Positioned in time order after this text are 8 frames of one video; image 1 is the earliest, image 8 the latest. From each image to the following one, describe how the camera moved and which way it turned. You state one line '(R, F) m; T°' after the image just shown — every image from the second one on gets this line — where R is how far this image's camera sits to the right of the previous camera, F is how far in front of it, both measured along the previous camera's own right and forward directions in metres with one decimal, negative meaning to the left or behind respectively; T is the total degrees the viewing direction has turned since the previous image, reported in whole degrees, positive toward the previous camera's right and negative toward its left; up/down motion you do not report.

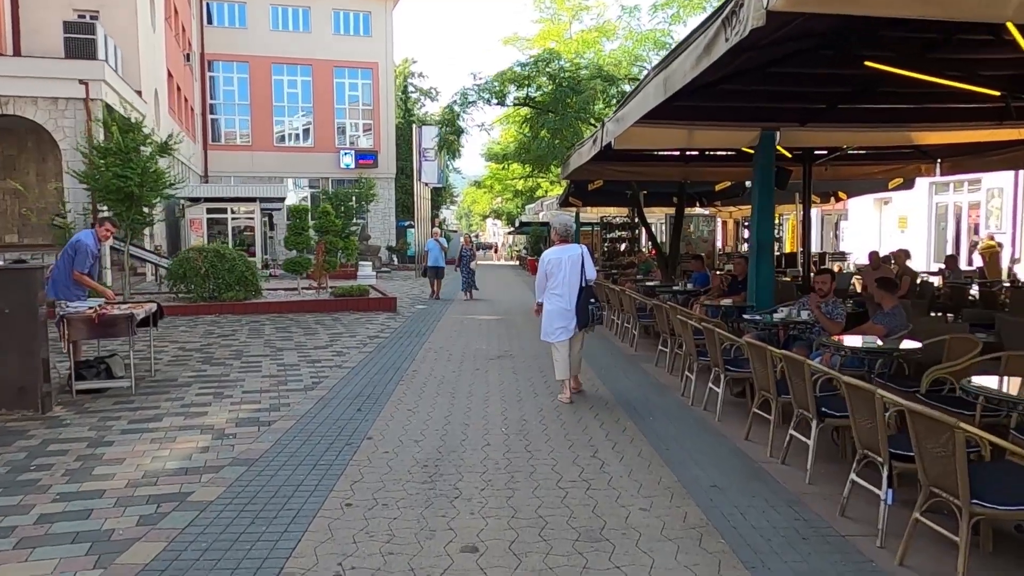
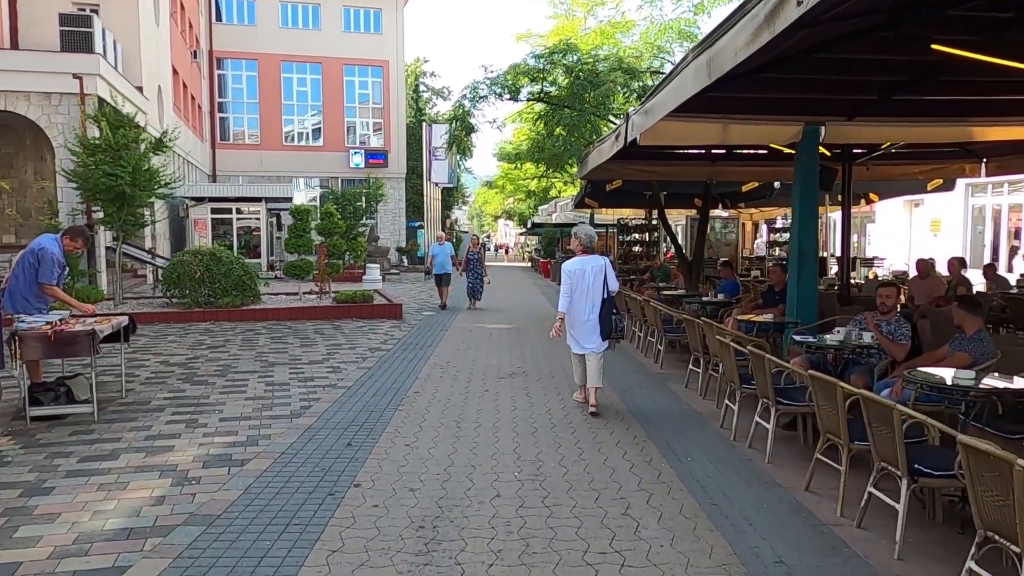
(0.0, +0.8) m; -1°
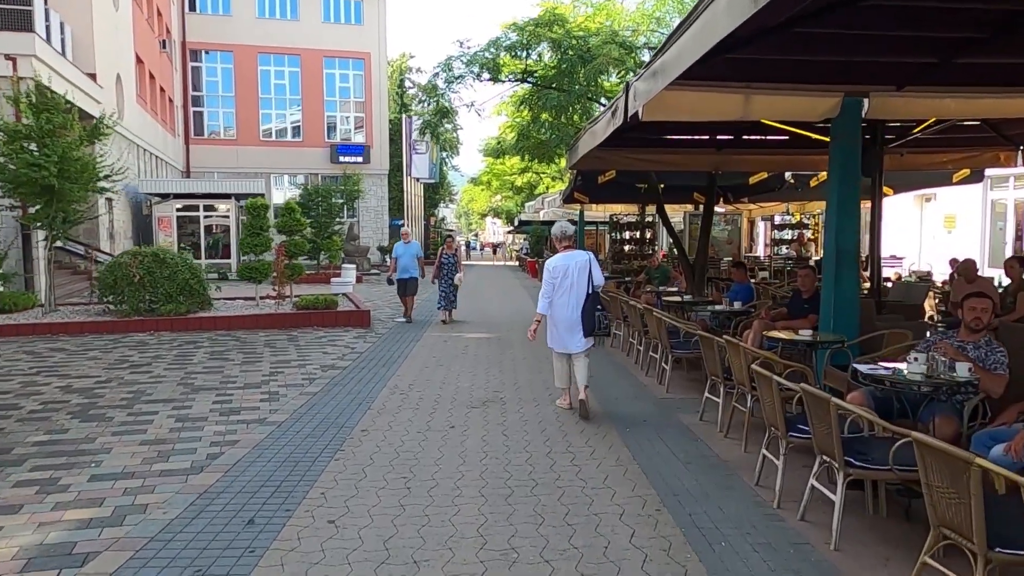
(+0.1, +1.5) m; +1°
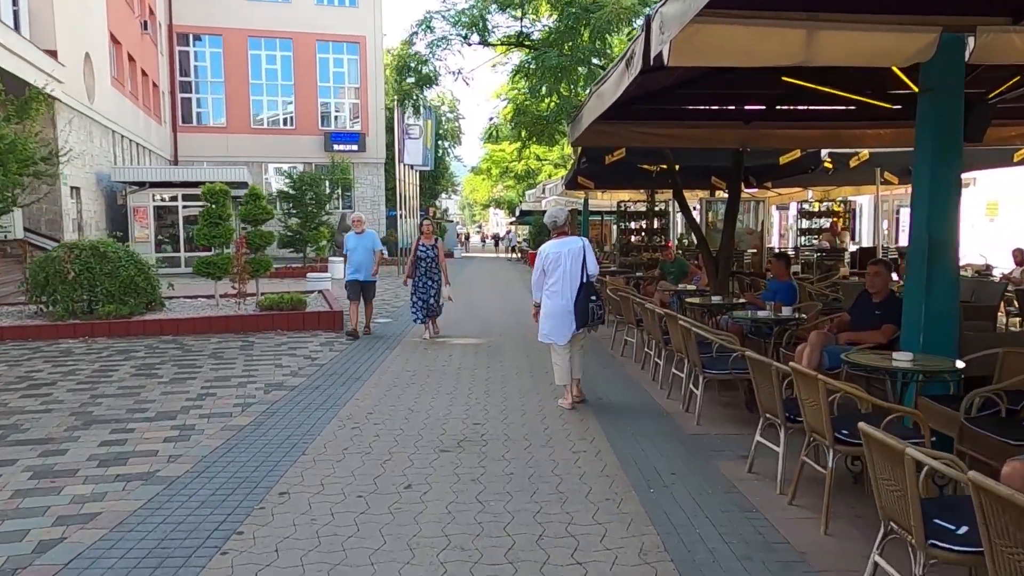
(+0.1, +1.6) m; 0°
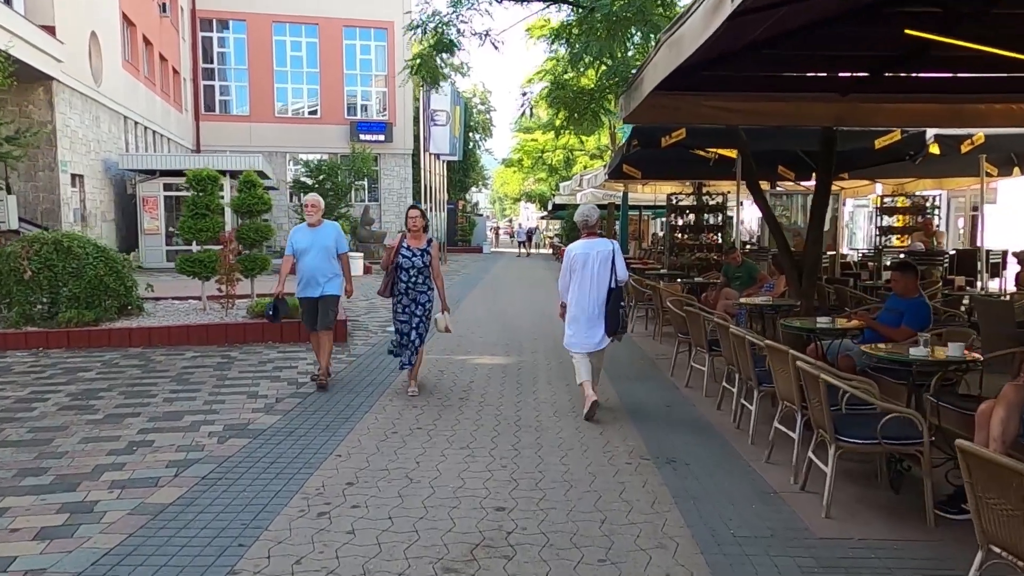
(-0.1, +1.8) m; -2°
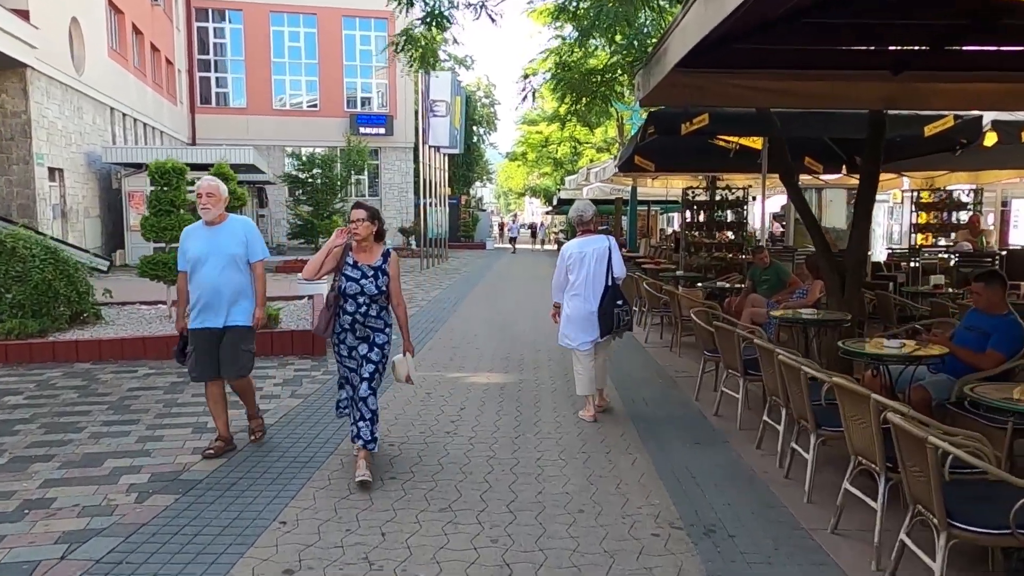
(+0.1, +1.0) m; 0°
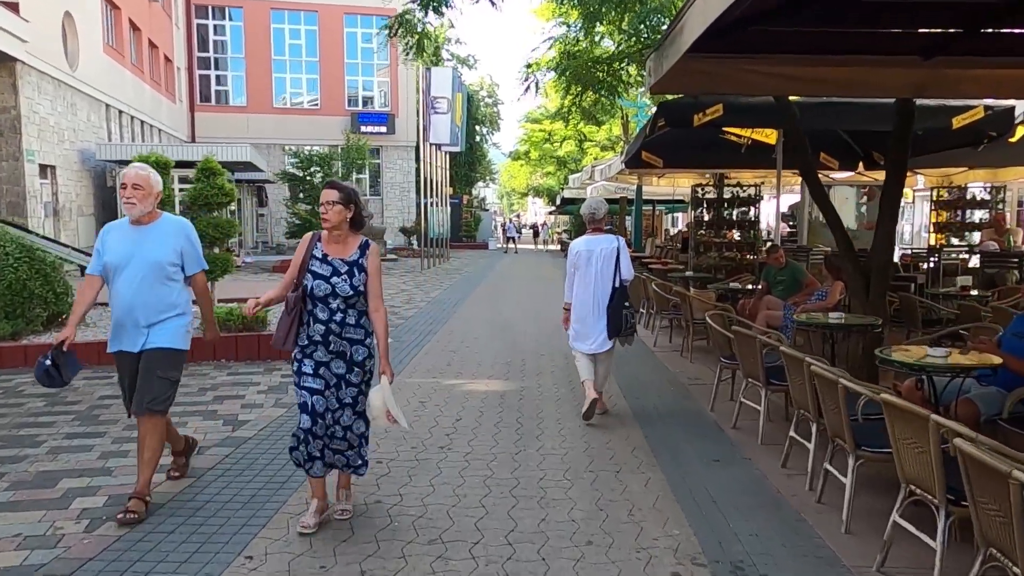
(0.0, +0.5) m; 0°
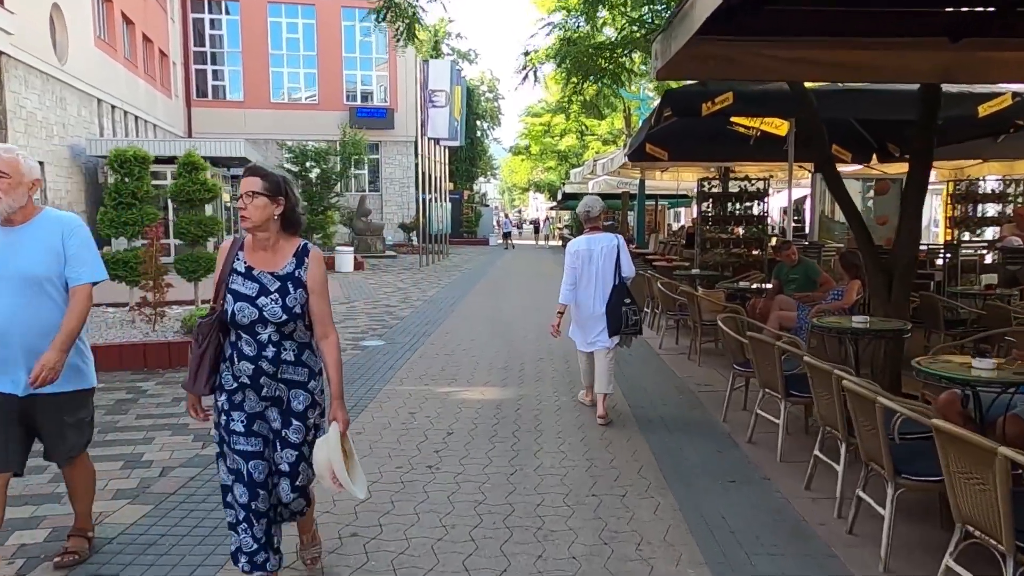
(0.0, +0.4) m; 0°
